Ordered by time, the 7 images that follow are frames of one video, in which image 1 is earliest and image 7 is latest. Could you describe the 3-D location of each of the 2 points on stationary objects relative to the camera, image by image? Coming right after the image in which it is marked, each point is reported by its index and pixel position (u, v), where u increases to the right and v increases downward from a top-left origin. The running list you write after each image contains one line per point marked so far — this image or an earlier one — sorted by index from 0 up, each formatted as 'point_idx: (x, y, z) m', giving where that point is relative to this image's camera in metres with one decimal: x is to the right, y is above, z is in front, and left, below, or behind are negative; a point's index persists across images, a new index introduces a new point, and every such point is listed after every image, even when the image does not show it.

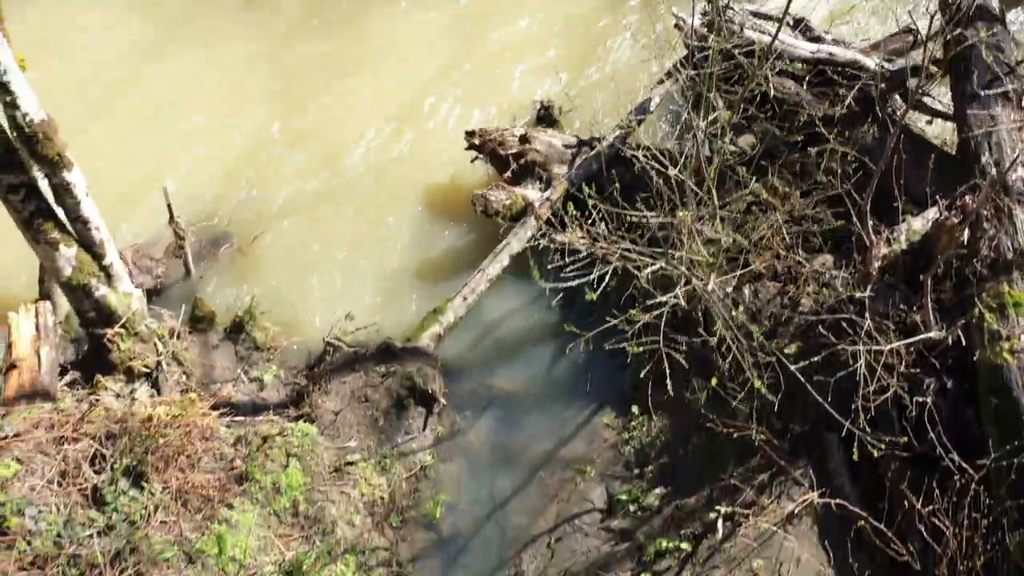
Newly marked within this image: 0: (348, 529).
0: (-0.8, -1.2, +5.3) m
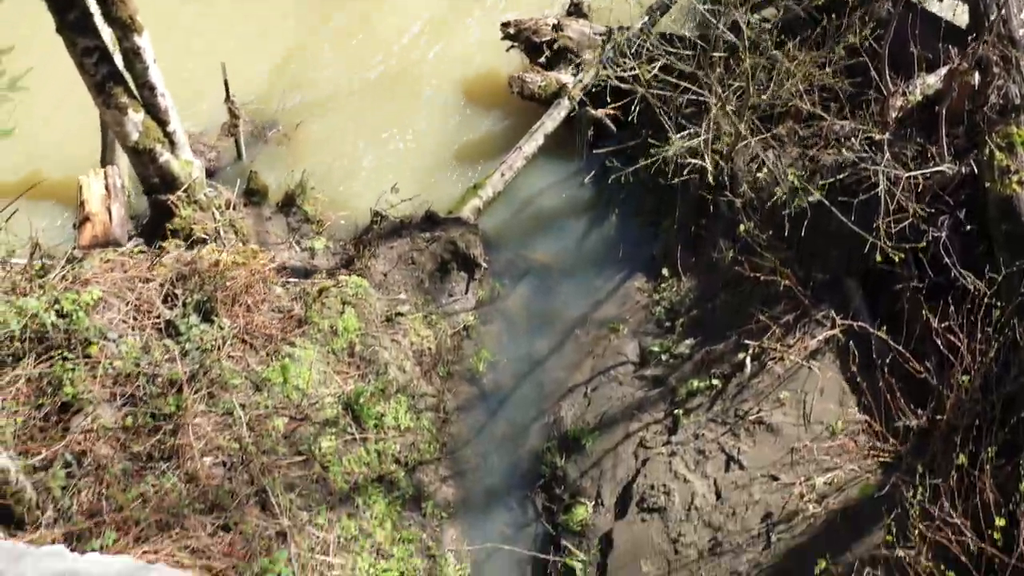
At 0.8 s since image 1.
0: (-0.6, -0.4, +5.7) m
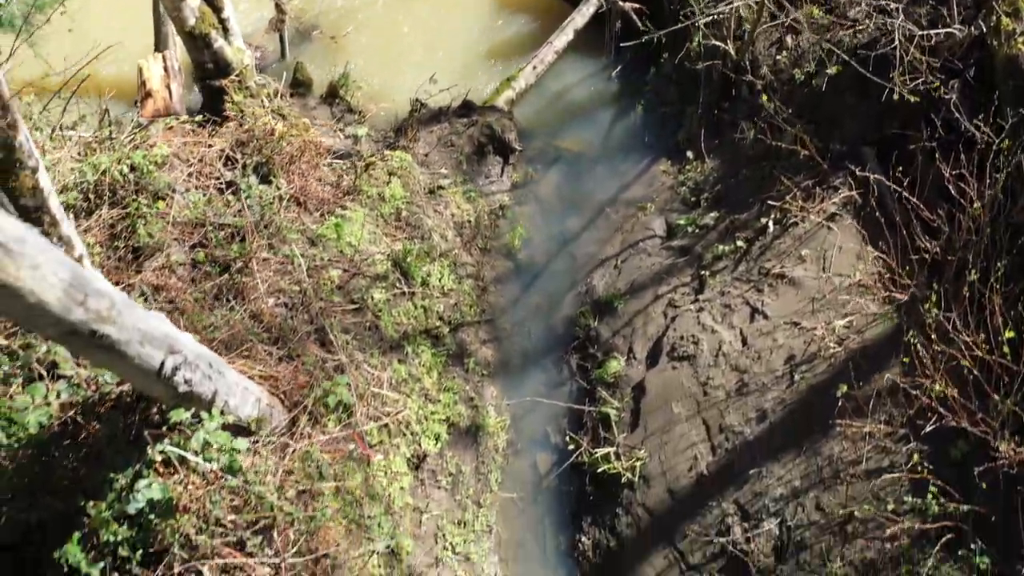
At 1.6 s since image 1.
0: (-0.4, +0.3, +6.1) m
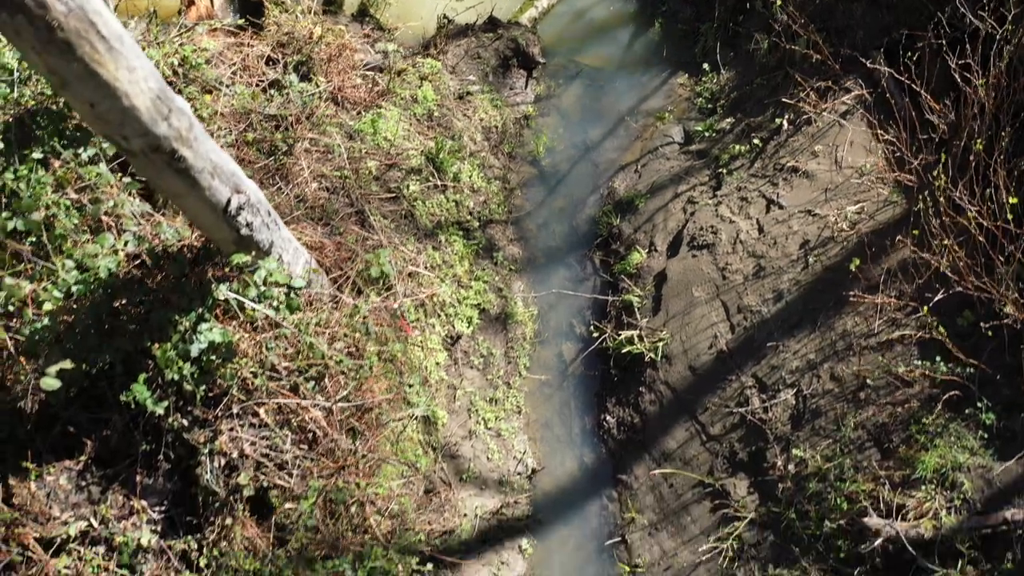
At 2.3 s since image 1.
0: (-0.2, +0.8, +6.4) m
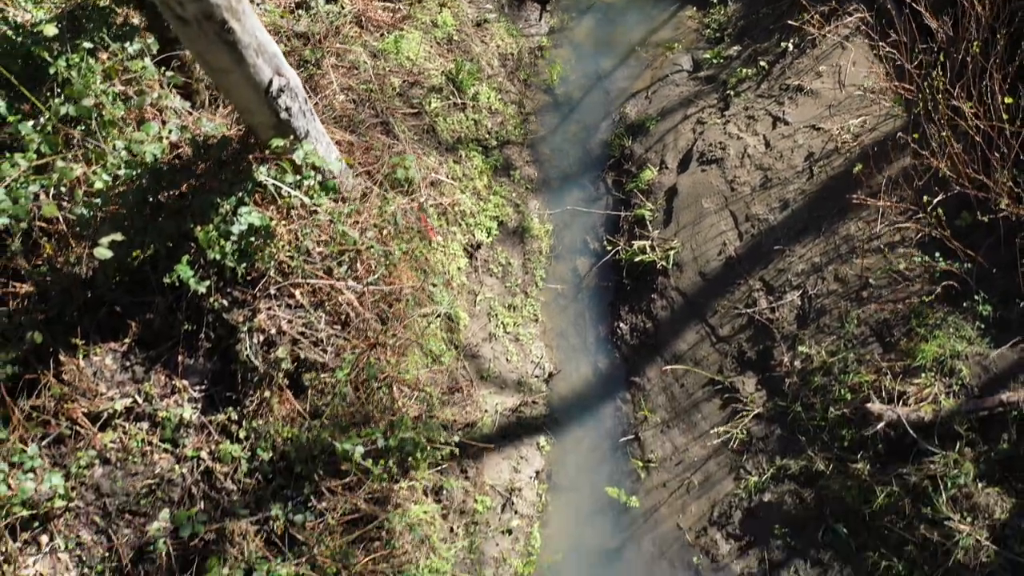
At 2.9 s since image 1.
0: (-0.1, +1.3, +6.6) m
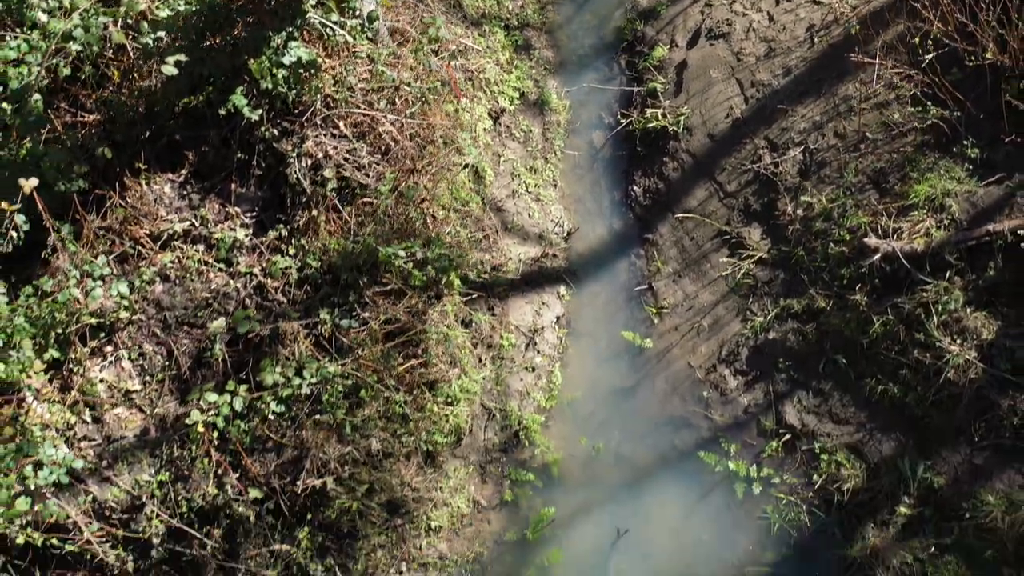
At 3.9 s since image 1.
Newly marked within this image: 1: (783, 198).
0: (0.0, +2.1, +7.1) m
1: (+1.5, +0.5, +6.1) m
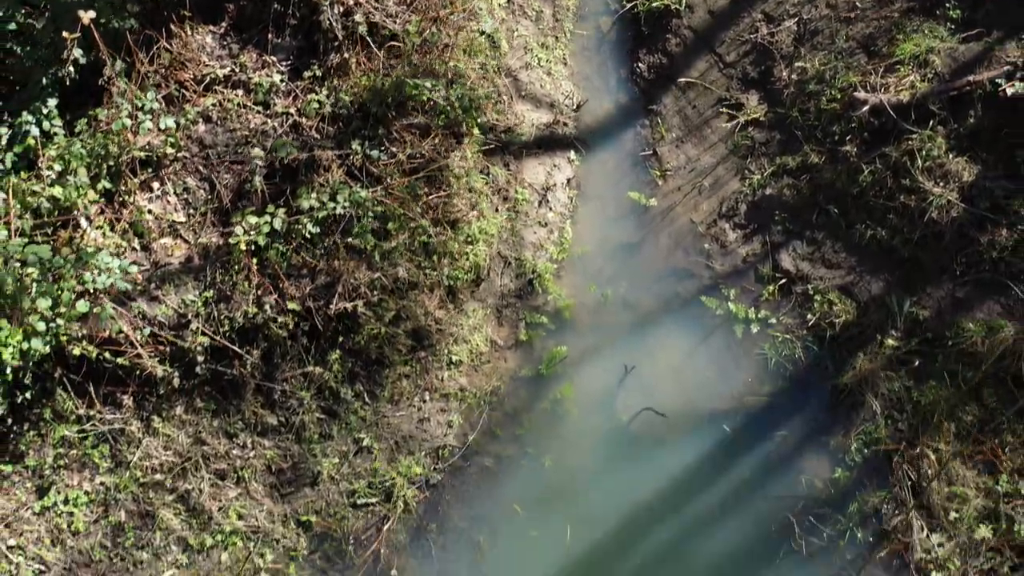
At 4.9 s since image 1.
0: (+0.1, +2.9, +7.5) m
1: (+1.6, +1.3, +6.5) m
